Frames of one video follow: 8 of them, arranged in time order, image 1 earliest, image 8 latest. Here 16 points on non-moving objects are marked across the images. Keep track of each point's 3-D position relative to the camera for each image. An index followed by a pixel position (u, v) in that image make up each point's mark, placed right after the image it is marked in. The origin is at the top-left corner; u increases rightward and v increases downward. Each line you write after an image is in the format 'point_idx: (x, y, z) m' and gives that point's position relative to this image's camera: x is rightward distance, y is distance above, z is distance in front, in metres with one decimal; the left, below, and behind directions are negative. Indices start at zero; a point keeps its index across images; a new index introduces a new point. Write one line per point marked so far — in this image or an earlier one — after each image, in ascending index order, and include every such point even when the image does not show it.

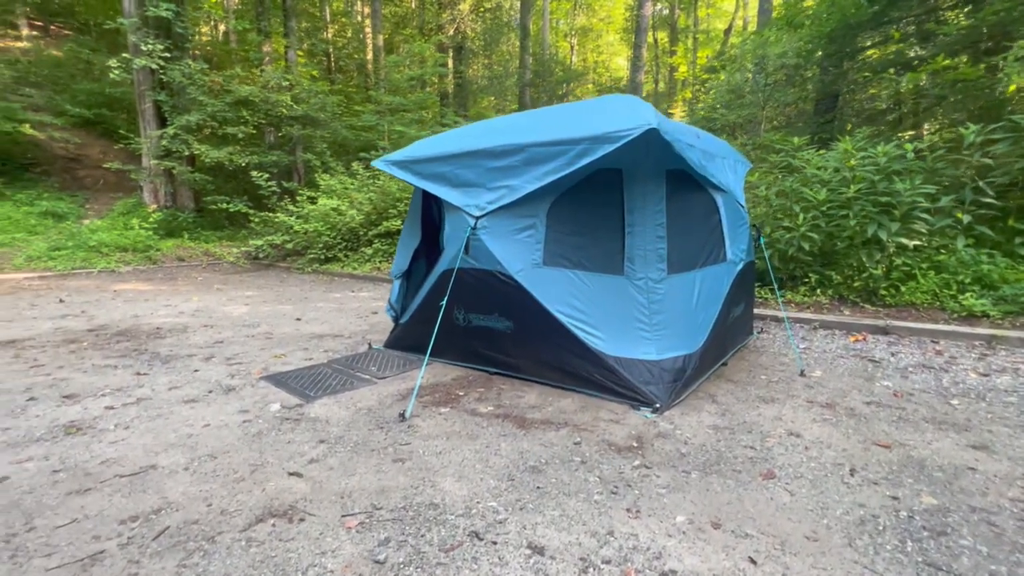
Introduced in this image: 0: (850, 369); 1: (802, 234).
0: (+3.1, -0.7, +4.3) m
1: (+4.0, +0.7, +6.5) m
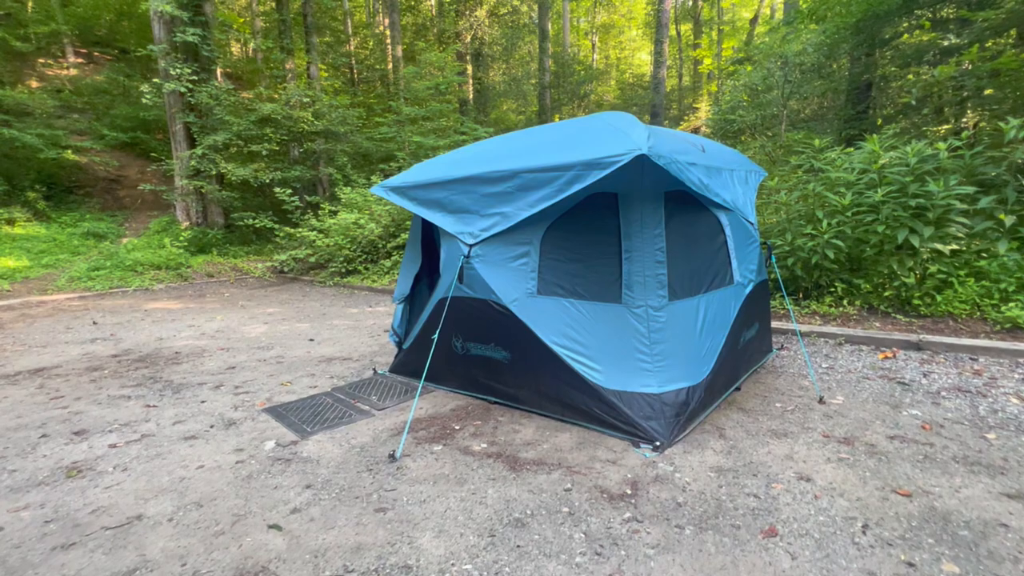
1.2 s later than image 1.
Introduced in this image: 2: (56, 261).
0: (+3.1, -0.9, +4.0) m
1: (+4.1, +0.6, +6.1) m
2: (-11.9, +0.7, +12.5) m
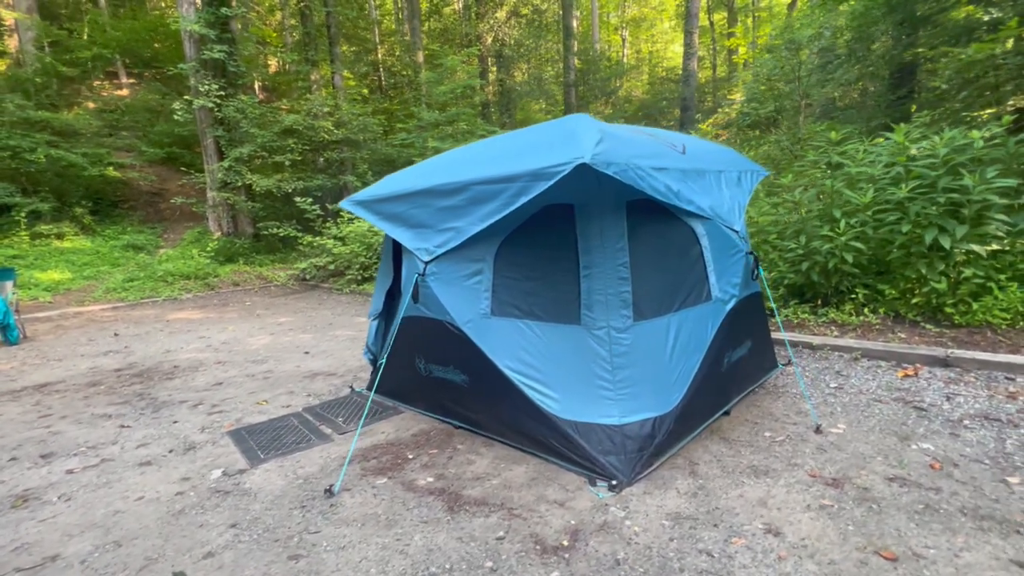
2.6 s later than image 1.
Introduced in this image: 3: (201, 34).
0: (+2.8, -1.0, +3.5) m
1: (+3.9, +0.5, +5.6) m
2: (-11.5, +0.4, +13.2) m
3: (-9.2, +7.6, +14.1) m
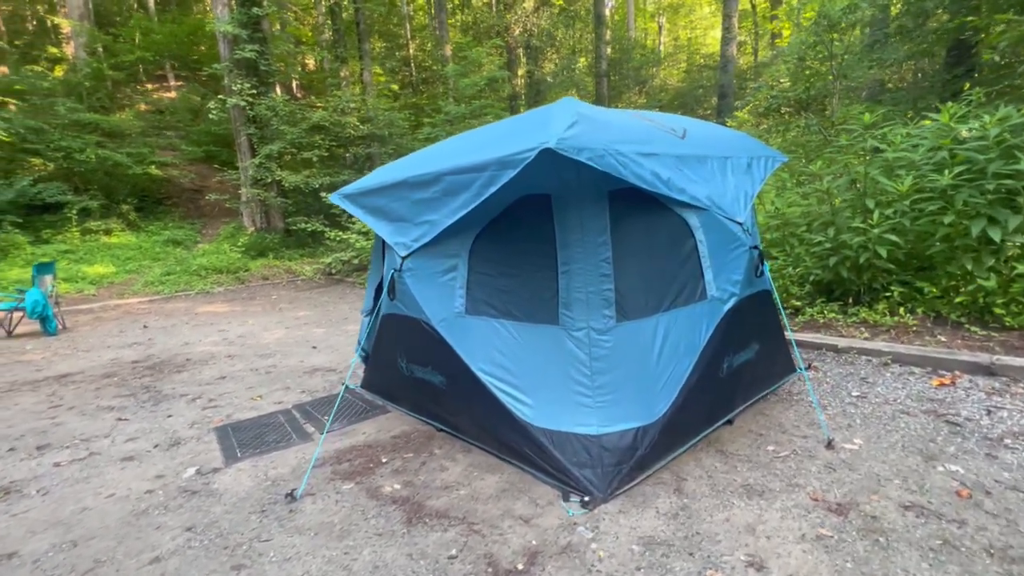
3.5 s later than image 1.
0: (+2.6, -1.0, +3.1) m
1: (+3.9, +0.6, +5.1) m
2: (-10.9, +0.6, +13.8) m
3: (-8.5, +7.8, +14.4) m
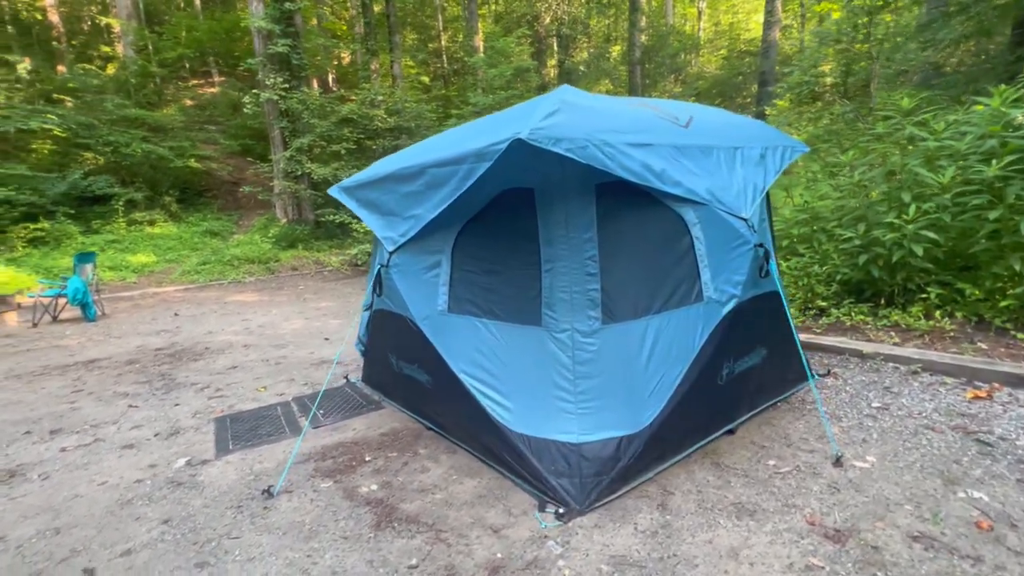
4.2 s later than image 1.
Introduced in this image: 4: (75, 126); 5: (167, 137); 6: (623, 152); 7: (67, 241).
0: (+2.5, -1.0, +2.8) m
1: (+4.0, +0.5, +4.7) m
2: (-10.2, +1.0, +14.3) m
3: (-7.7, +8.1, +14.7) m
4: (-14.4, +5.4, +15.5) m
5: (-12.5, +5.5, +17.0) m
6: (+0.6, +0.7, +2.5) m
7: (-12.9, +1.4, +13.7) m
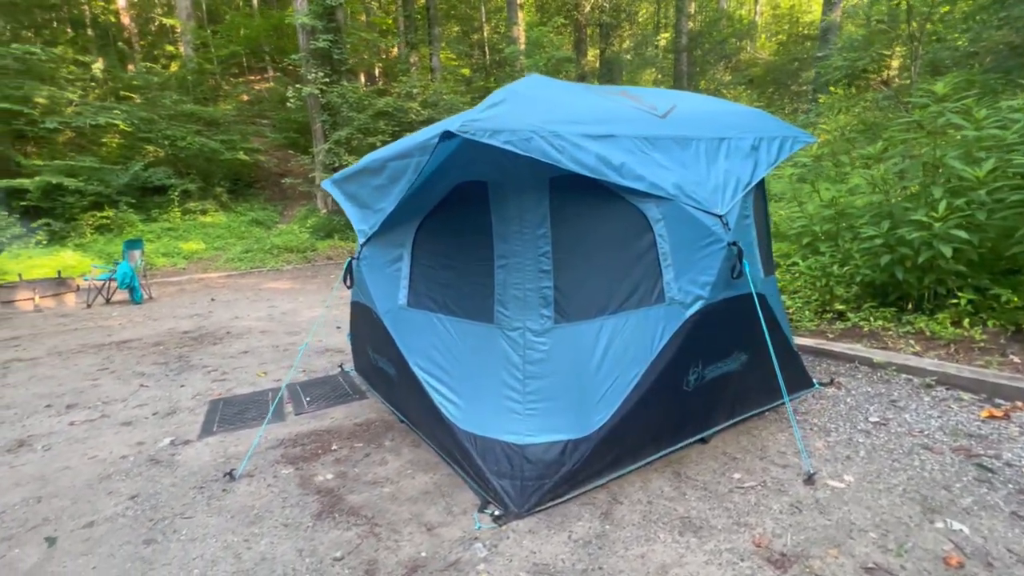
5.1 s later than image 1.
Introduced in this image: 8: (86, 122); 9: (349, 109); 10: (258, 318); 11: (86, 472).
0: (+2.2, -1.0, +2.5) m
1: (+3.9, +0.5, +4.2) m
2: (-9.4, +1.4, +15.1) m
3: (-6.7, +8.5, +15.2) m
4: (-13.3, +5.9, +16.6) m
5: (-11.3, +6.0, +17.9) m
6: (+0.3, +0.7, +2.4) m
7: (-12.1, +1.8, +14.8) m
8: (-13.4, +5.3, +15.0) m
9: (-5.5, +5.8, +15.3) m
10: (-4.5, -0.5, +8.3) m
11: (-2.8, -1.2, +3.1) m
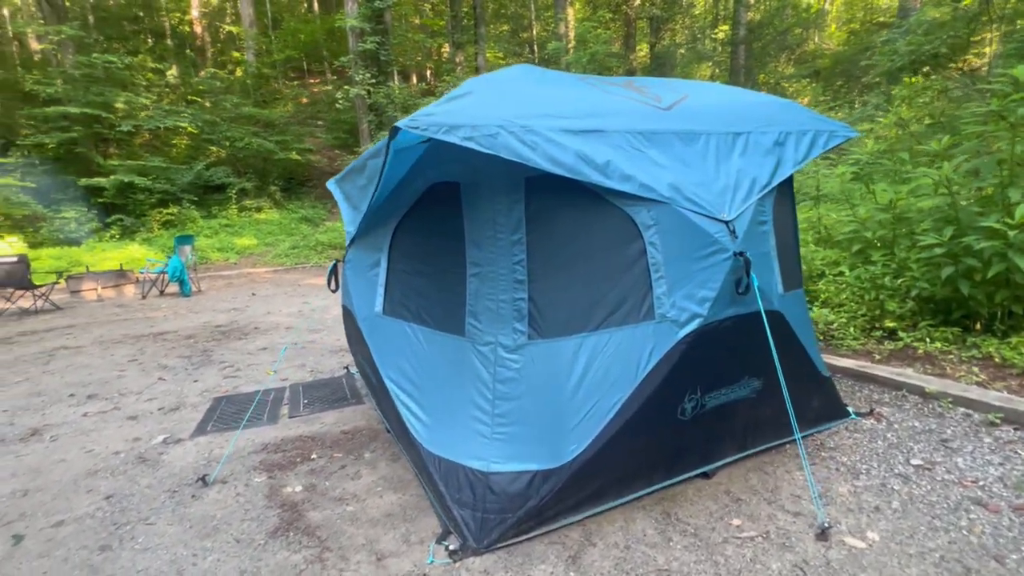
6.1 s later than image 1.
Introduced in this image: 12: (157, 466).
0: (+2.0, -1.1, +2.1) m
1: (+3.9, +0.4, +3.6) m
2: (-8.2, +1.6, +15.8) m
3: (-5.3, +8.6, +15.5) m
4: (-11.9, +6.2, +17.6) m
5: (-9.7, +6.3, +18.7) m
6: (+0.2, +0.7, +2.2) m
7: (-10.9, +2.1, +15.7) m
8: (-12.1, +5.6, +16.0) m
9: (-4.2, +5.9, +15.6) m
10: (-4.0, -0.5, +8.5) m
11: (-2.9, -1.2, +3.2) m
12: (-2.4, -1.2, +3.1) m
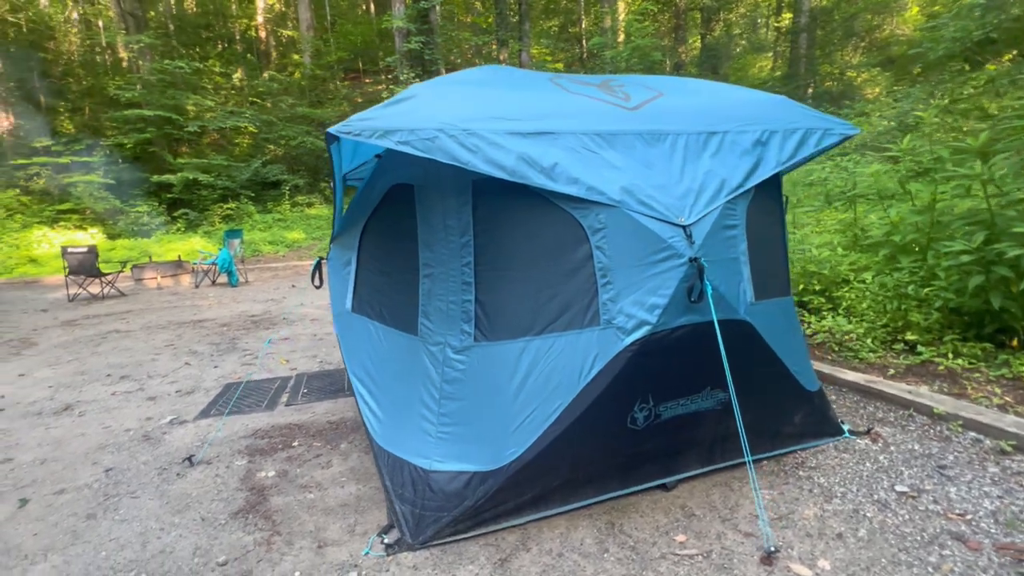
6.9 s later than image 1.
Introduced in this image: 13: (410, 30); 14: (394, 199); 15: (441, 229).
0: (+1.7, -1.2, +1.9) m
1: (+3.7, +0.3, +3.2) m
2: (-7.0, +1.9, +16.6) m
3: (-4.0, +8.8, +15.9) m
4: (-10.3, +6.6, +18.7) m
5: (-8.1, +6.6, +19.6) m
6: (-0.1, +0.7, +2.2) m
7: (-9.7, +2.4, +16.7) m
8: (-10.8, +5.9, +17.1) m
9: (-2.9, +6.1, +15.9) m
10: (-3.7, -0.3, +8.9) m
11: (-3.1, -1.1, +3.5) m
12: (-2.6, -1.1, +3.4) m
13: (-3.8, +8.7, +15.9) m
14: (-0.7, +0.5, +2.7) m
15: (-0.4, +0.3, +2.4) m
